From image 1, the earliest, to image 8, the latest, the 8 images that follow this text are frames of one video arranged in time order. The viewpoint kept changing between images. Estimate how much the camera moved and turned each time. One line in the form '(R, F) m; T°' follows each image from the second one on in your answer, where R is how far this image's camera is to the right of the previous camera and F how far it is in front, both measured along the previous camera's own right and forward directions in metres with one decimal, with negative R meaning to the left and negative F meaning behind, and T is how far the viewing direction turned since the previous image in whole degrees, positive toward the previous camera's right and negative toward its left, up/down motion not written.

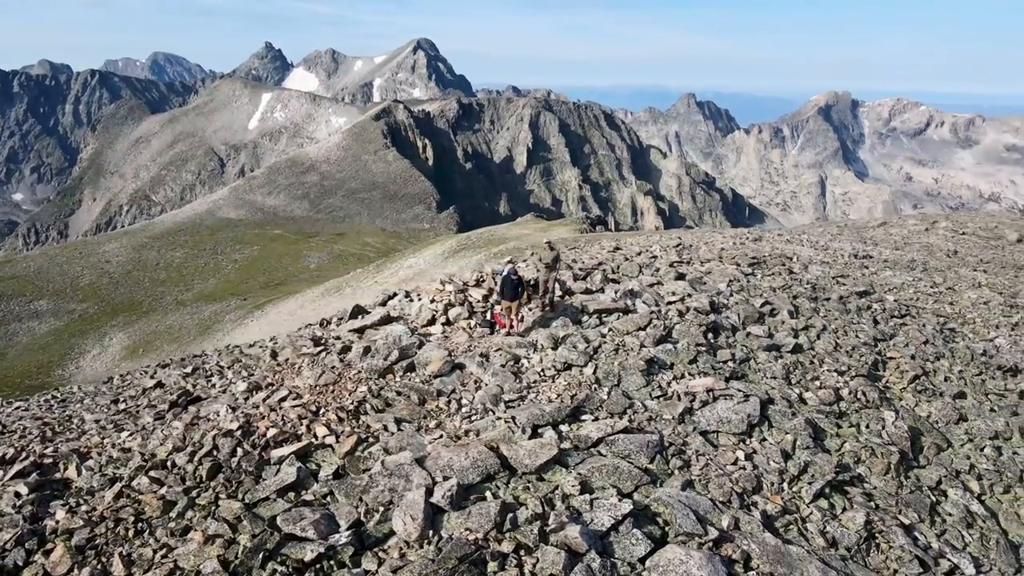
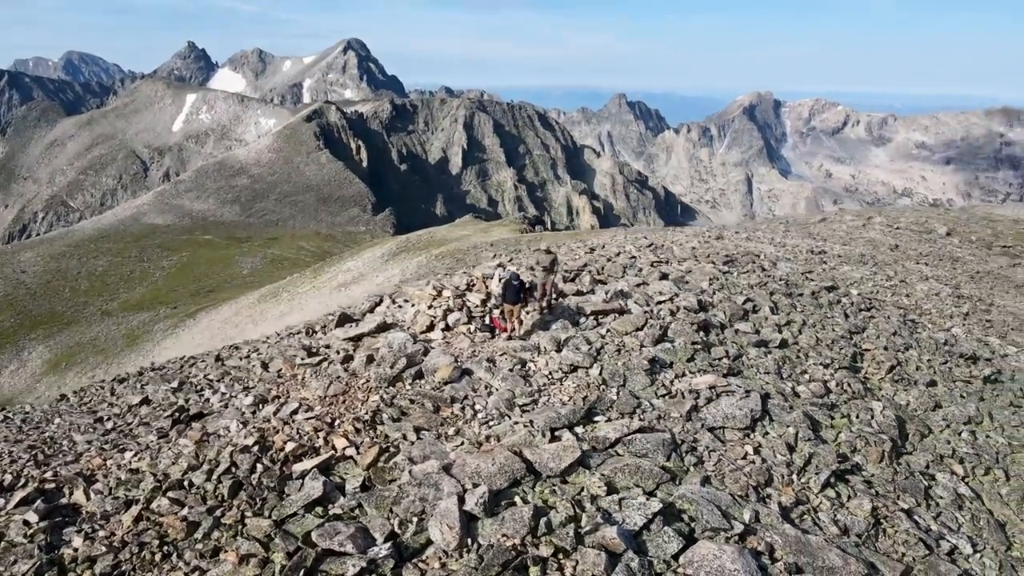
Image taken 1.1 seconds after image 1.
(-1.5, 0.0) m; +5°
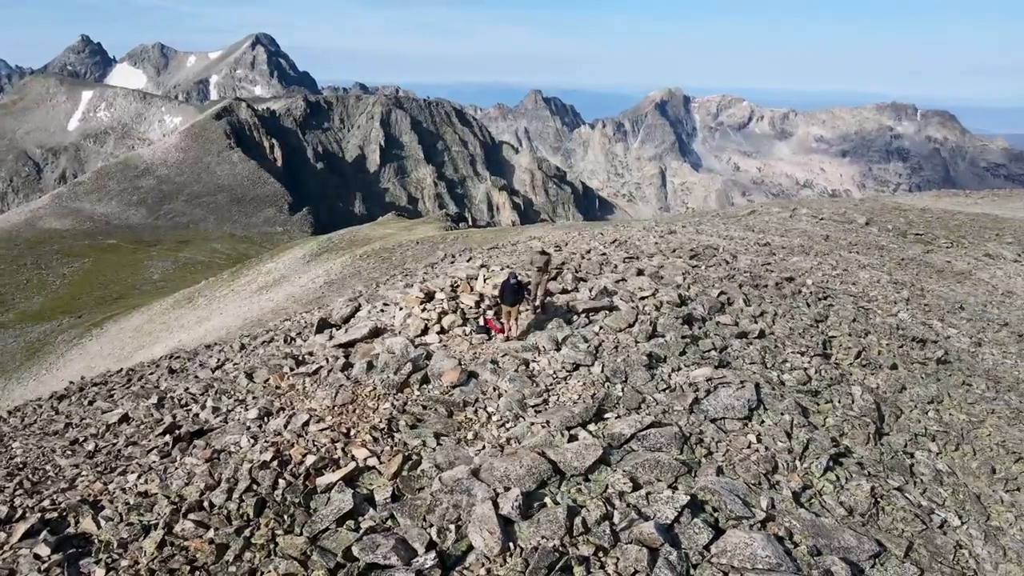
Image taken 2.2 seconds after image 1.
(-1.8, +0.1) m; +6°
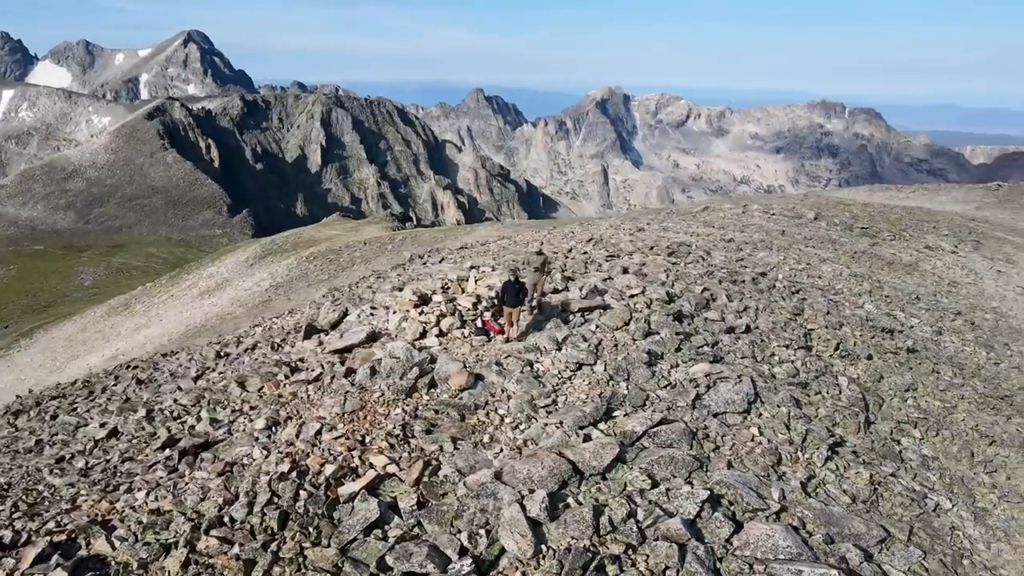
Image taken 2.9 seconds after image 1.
(-1.3, +0.1) m; +4°
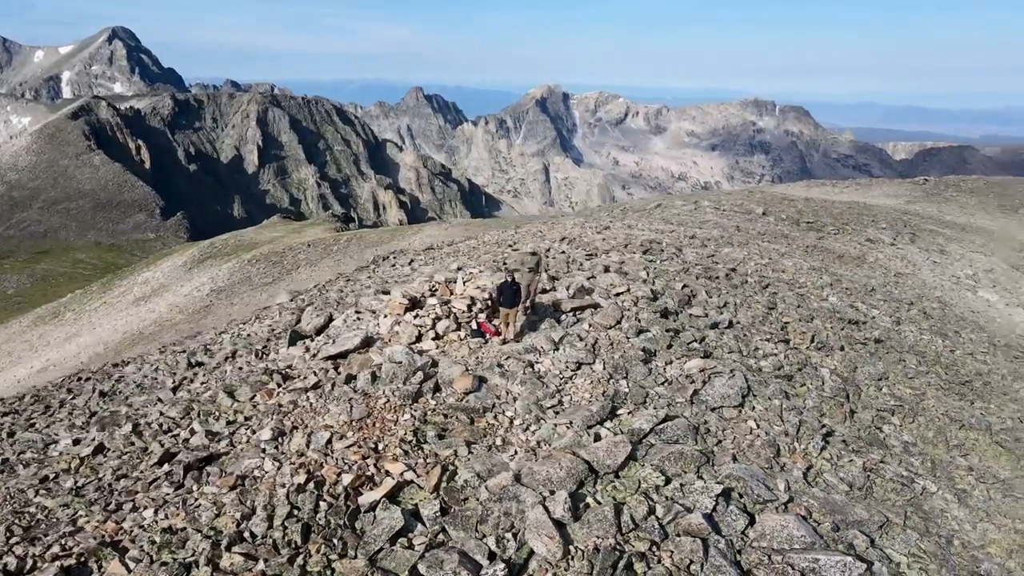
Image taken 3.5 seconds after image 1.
(-1.2, +0.1) m; +4°
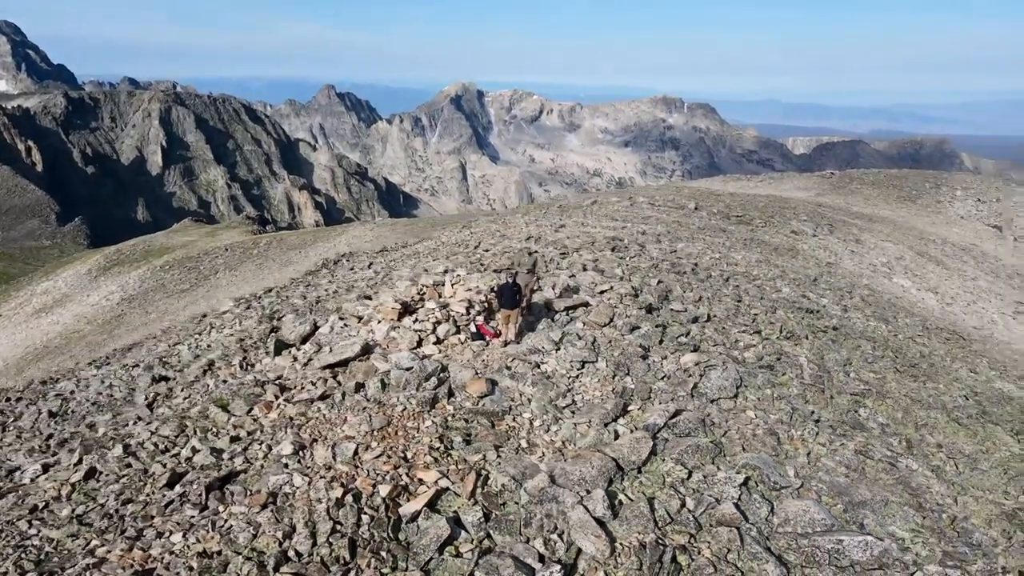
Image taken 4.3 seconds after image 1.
(-1.9, +0.1) m; +6°
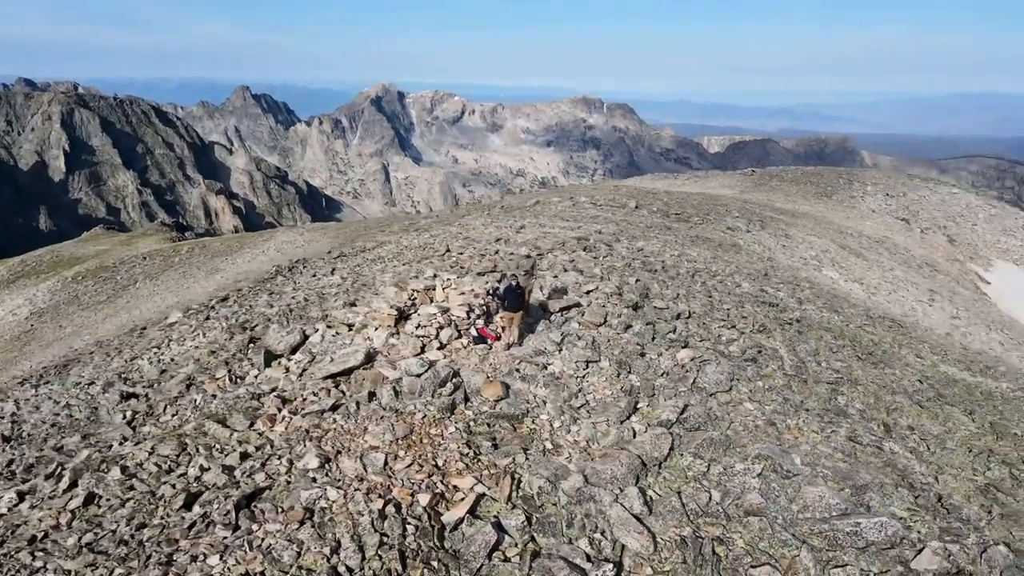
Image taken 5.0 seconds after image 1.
(-1.8, 0.0) m; +5°
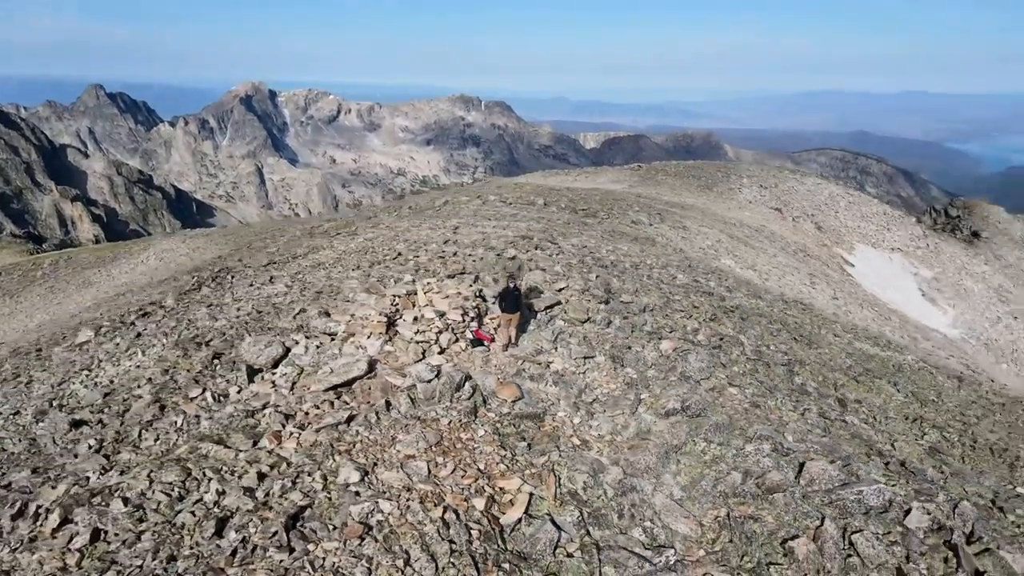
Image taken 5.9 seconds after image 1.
(-2.6, 0.0) m; +9°
